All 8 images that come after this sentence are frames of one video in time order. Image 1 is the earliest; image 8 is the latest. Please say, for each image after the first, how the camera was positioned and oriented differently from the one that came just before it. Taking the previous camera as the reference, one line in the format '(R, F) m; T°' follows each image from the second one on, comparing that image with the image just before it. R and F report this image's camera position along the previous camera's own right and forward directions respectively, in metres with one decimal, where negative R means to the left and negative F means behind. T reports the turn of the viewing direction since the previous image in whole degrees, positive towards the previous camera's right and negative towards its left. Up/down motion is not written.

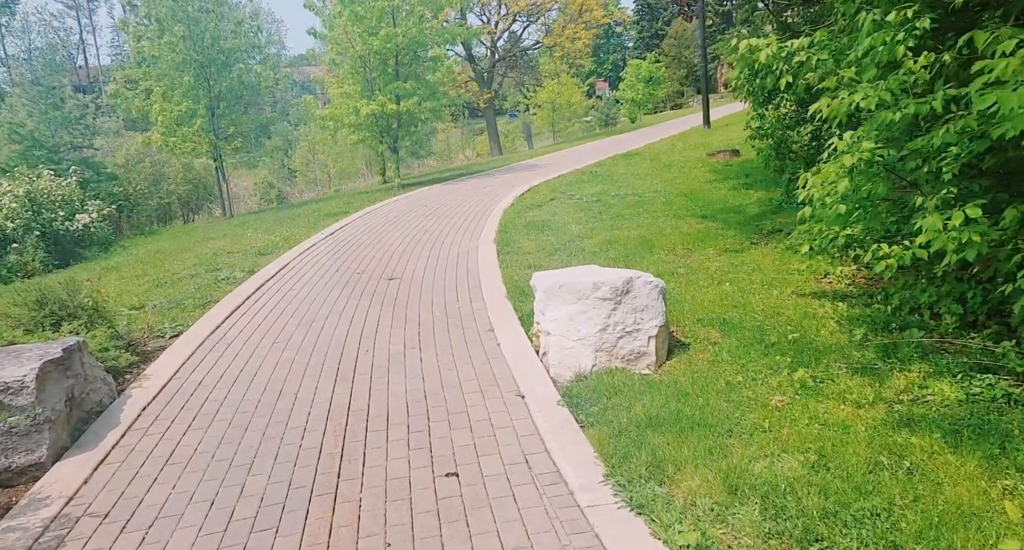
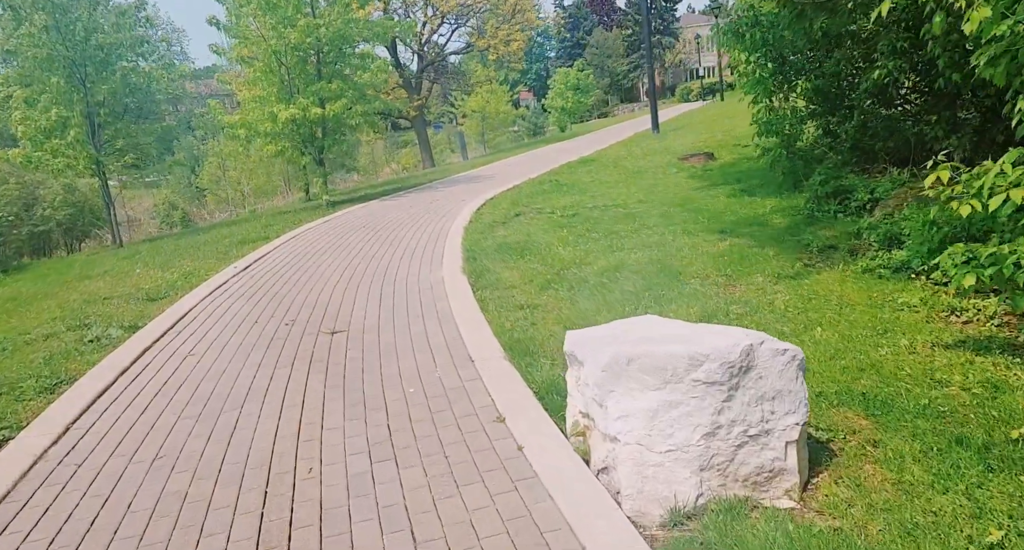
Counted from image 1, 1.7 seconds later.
(-0.5, +2.1) m; +6°
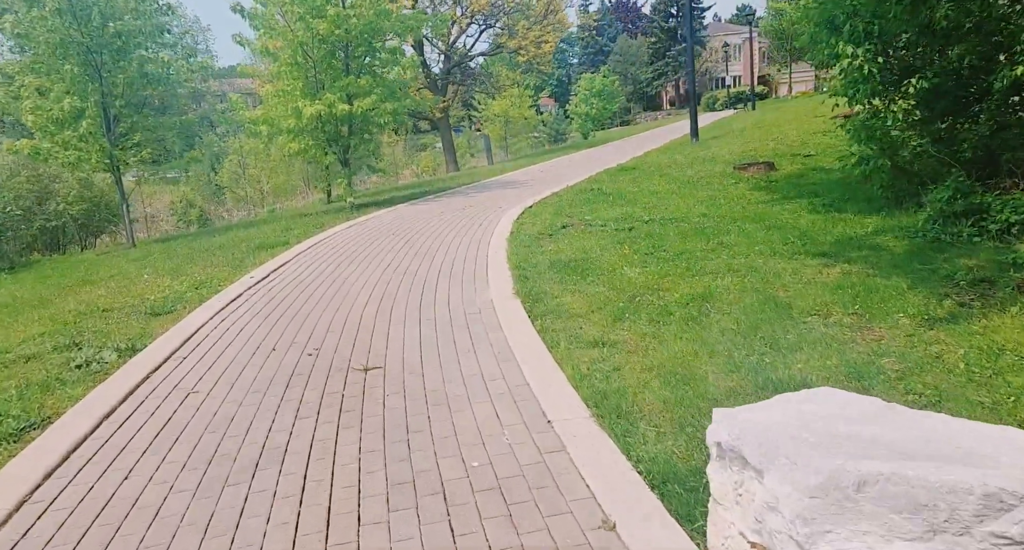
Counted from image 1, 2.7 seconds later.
(-0.4, +1.1) m; -1°
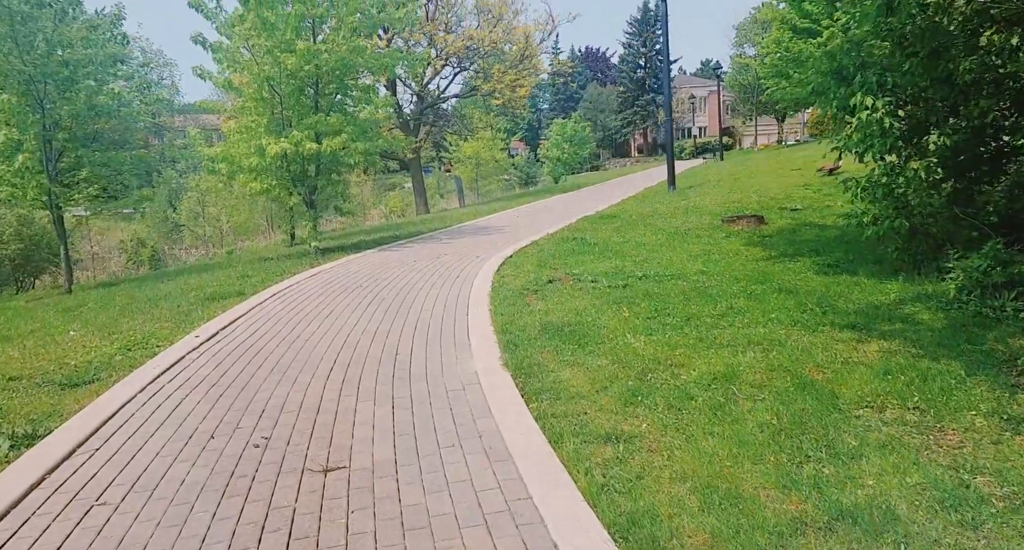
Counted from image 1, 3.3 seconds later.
(-0.2, +0.9) m; +3°
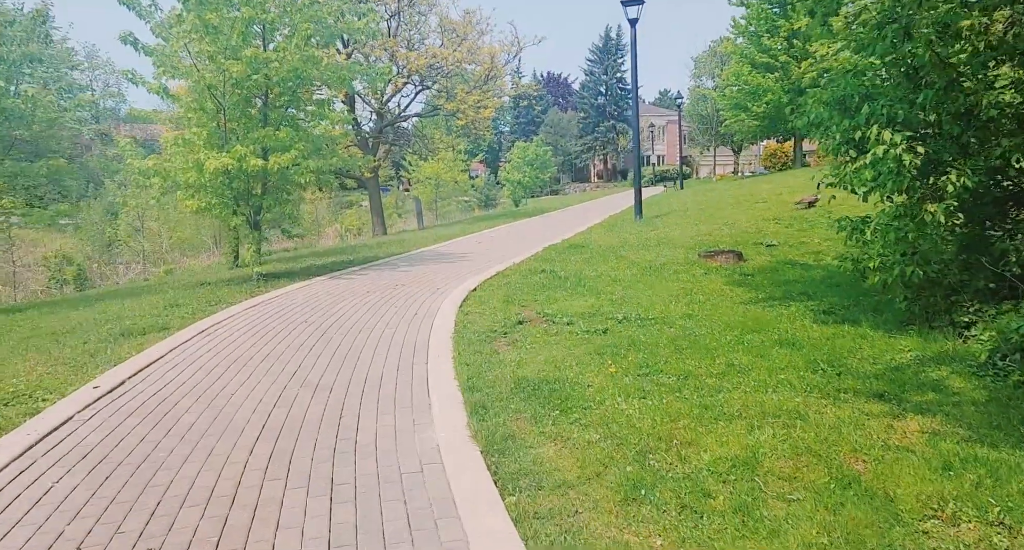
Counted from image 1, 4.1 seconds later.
(-0.1, +1.0) m; +3°
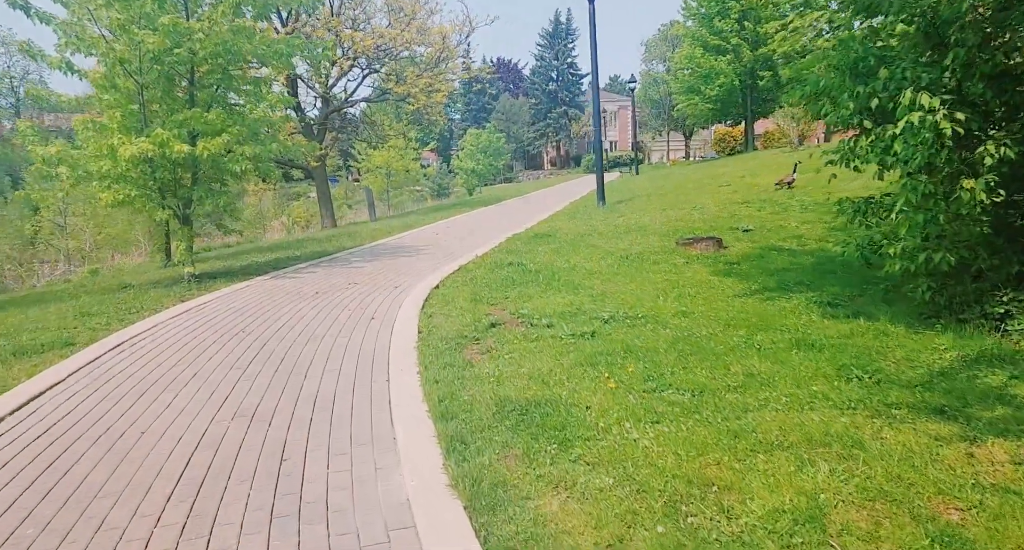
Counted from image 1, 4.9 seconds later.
(-0.2, +1.0) m; +4°
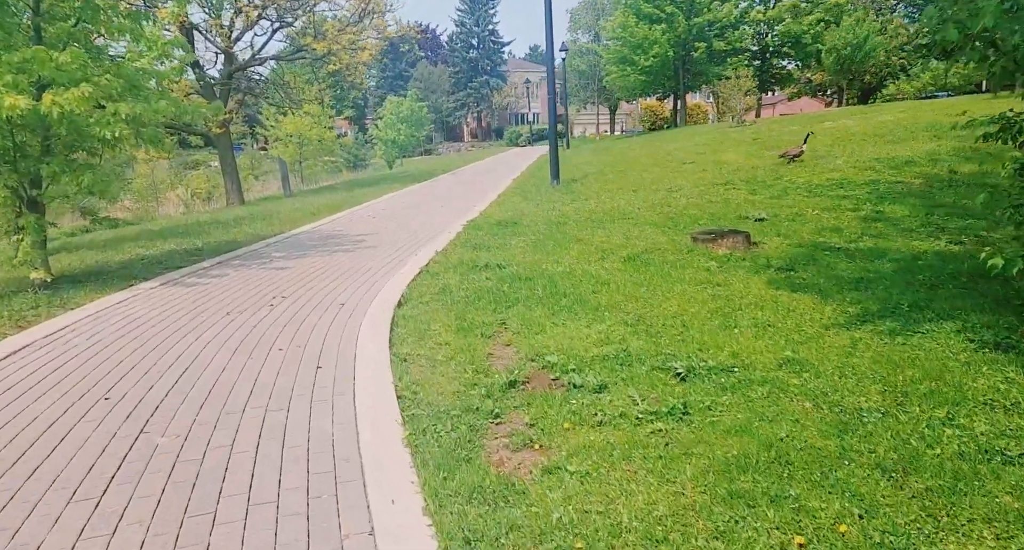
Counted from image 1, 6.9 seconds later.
(-0.8, +2.8) m; +7°
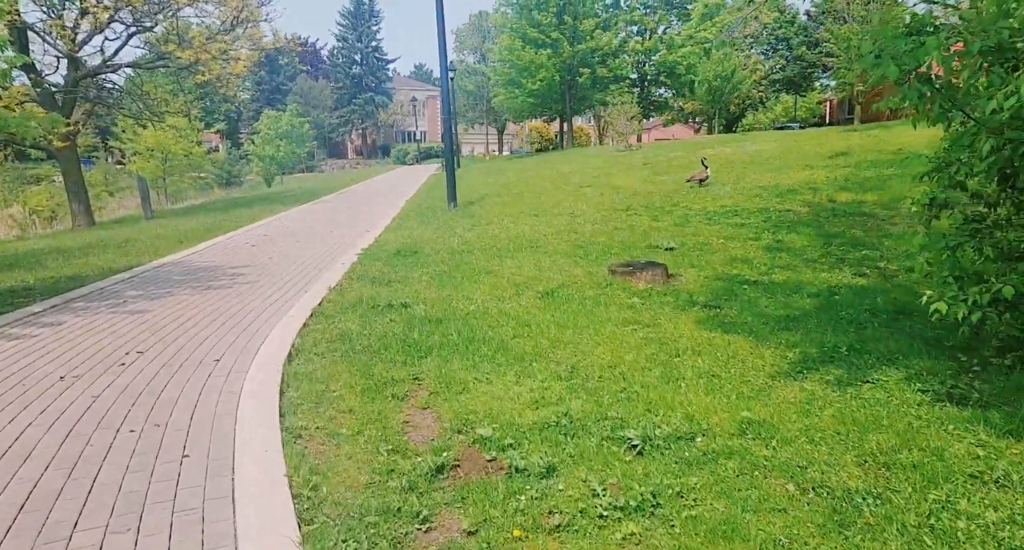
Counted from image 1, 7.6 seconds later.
(-0.2, +0.9) m; +9°
